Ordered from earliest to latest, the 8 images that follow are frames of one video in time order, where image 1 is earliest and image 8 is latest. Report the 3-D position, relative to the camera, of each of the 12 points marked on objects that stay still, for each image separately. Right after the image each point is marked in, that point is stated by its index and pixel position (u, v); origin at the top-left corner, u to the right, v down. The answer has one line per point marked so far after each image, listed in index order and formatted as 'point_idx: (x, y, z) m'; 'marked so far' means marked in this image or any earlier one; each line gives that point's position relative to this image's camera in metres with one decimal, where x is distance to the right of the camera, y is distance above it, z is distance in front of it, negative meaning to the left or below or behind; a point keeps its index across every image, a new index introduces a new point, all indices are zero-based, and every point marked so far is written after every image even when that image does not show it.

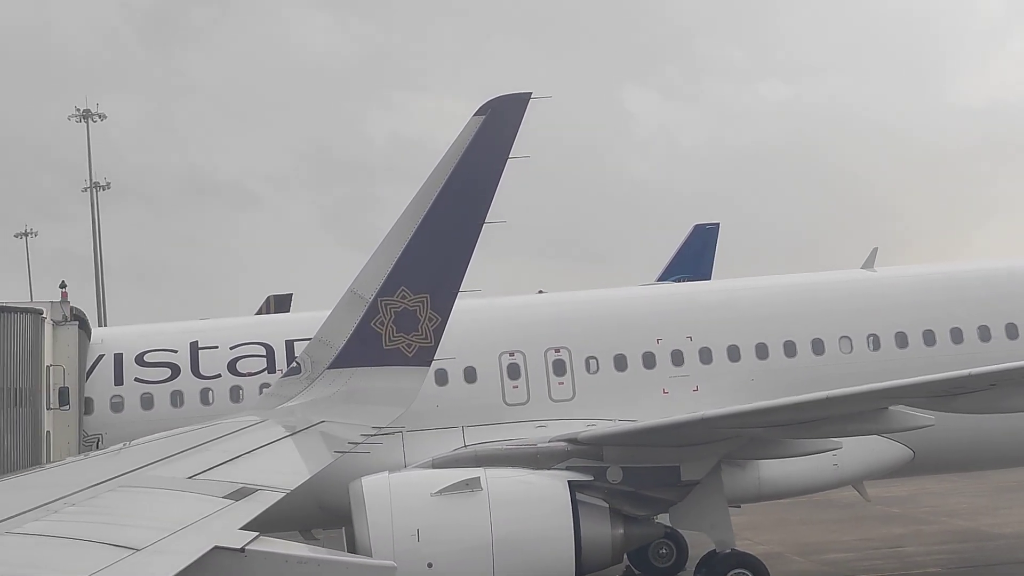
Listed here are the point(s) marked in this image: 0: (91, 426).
0: (-3.9, -1.3, +7.9) m
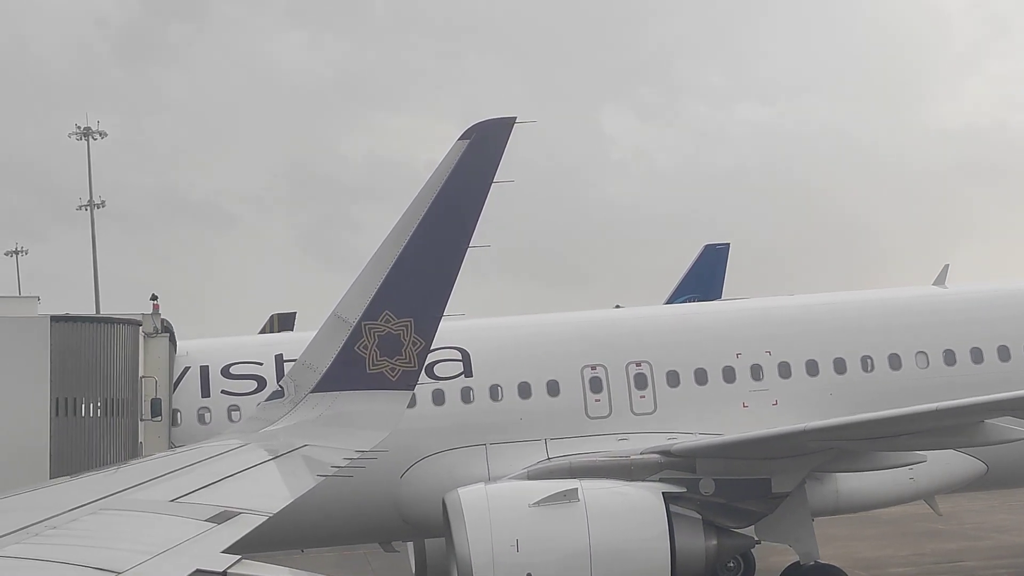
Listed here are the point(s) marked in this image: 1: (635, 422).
0: (-3.1, -1.4, +7.9) m
1: (+1.2, -1.3, +8.6) m
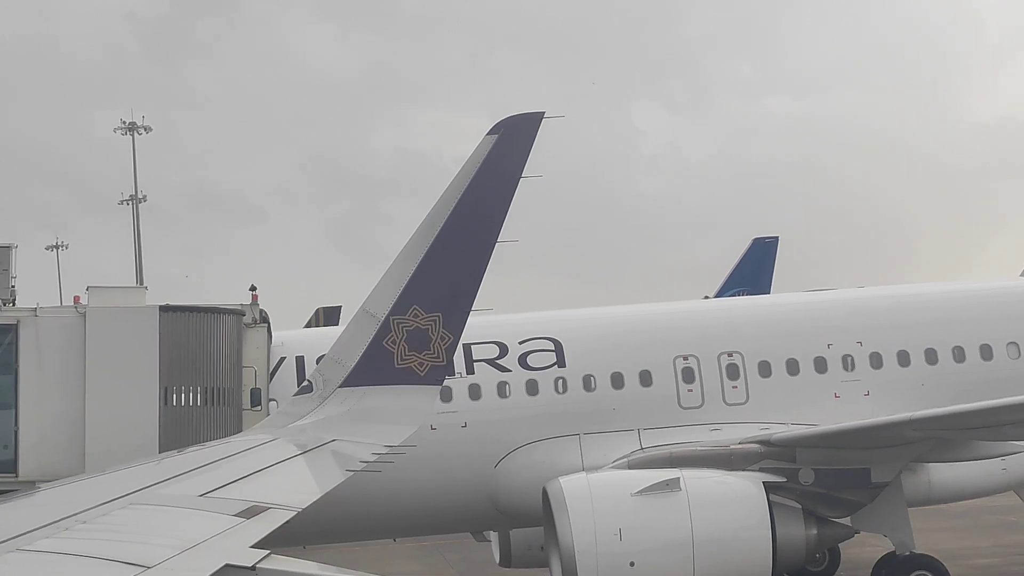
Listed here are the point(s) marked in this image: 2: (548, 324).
0: (-2.2, -1.3, +8.1) m
1: (+2.1, -1.2, +8.6) m
2: (+0.4, -0.4, +9.1) m
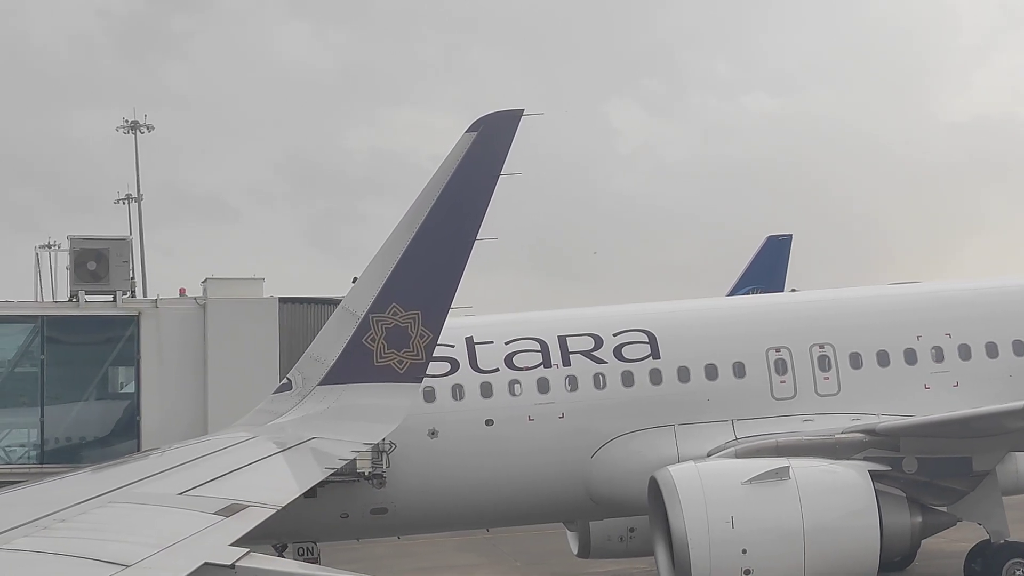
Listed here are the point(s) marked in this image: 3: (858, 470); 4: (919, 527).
0: (-1.3, -1.2, +8.1) m
1: (+3.1, -1.1, +8.7) m
2: (+1.4, -0.3, +9.2) m
3: (+3.1, -1.6, +7.8) m
4: (+3.6, -2.1, +7.7) m
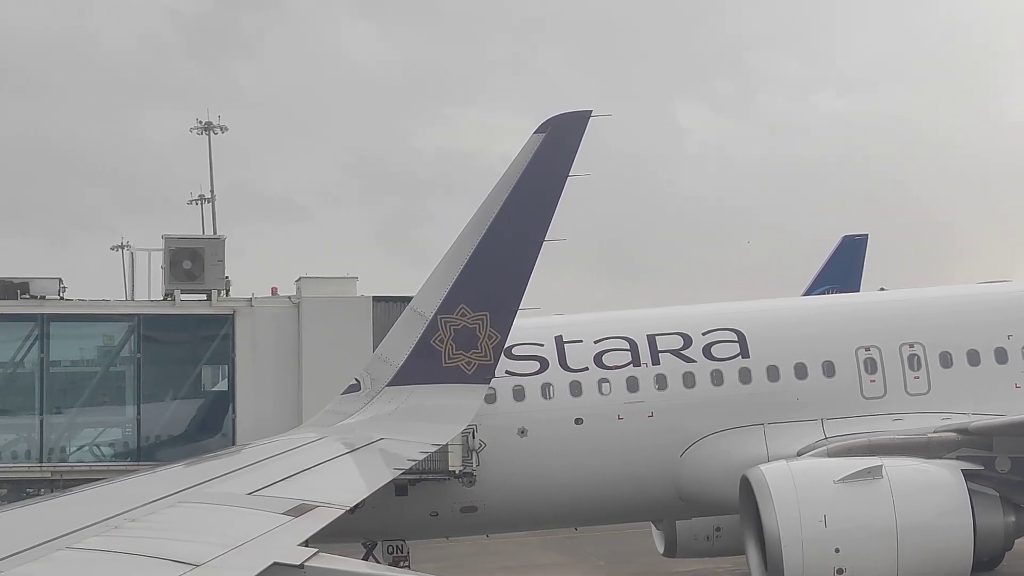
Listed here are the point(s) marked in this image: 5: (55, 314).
0: (-0.4, -1.3, +8.4) m
1: (+4.0, -1.1, +8.7) m
2: (+2.3, -0.3, +9.3) m
3: (+3.9, -1.6, +7.8) m
4: (+4.4, -2.1, +7.7) m
5: (-5.6, -0.3, +10.6) m
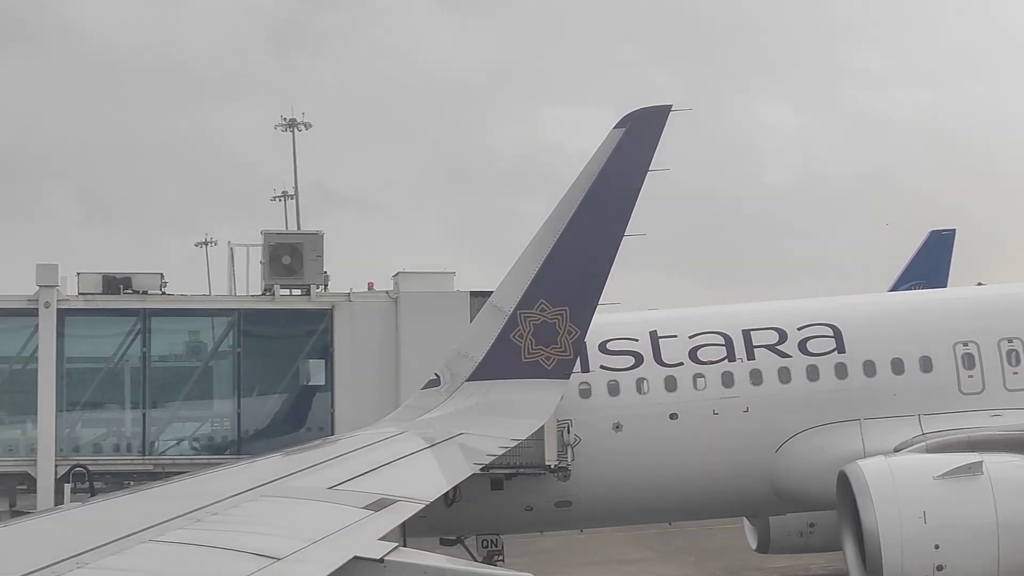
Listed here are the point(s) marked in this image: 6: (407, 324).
0: (+0.5, -1.2, +8.5) m
1: (+4.9, -1.1, +8.4) m
2: (+3.3, -0.2, +9.2) m
3: (+4.7, -1.6, +7.6) m
4: (+5.2, -2.0, +7.4) m
5: (-4.5, -0.2, +11.1) m
6: (-1.4, -0.5, +11.3) m
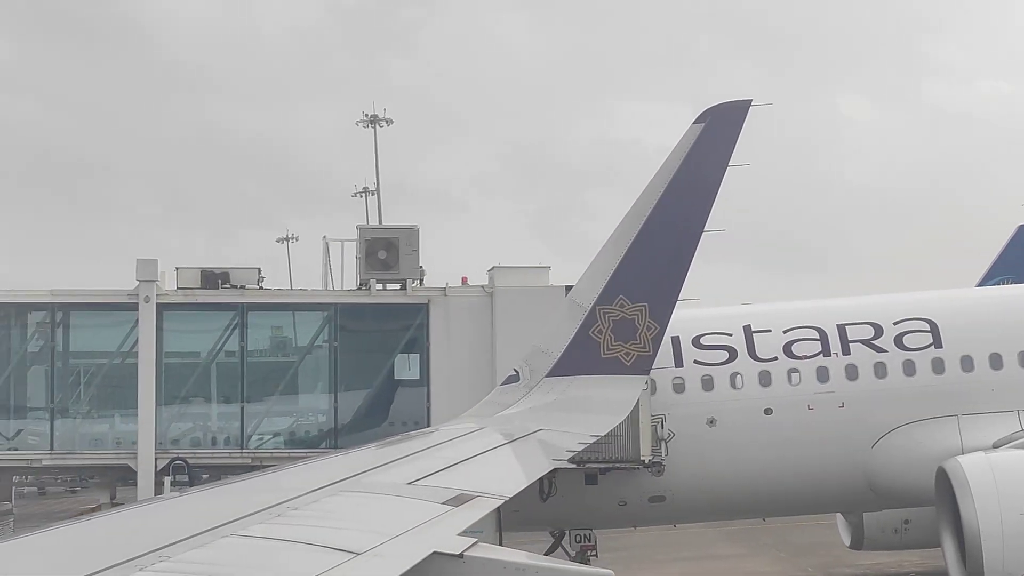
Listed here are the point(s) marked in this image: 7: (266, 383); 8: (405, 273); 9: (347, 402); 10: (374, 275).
0: (+1.4, -1.2, +8.6) m
1: (+5.7, -1.0, +8.2) m
2: (+4.2, -0.2, +9.1) m
3: (+5.5, -1.5, +7.3) m
4: (+6.0, -2.0, +7.1) m
5: (-3.4, -0.2, +11.7) m
6: (-0.2, -0.4, +11.6) m
7: (-3.3, -1.3, +11.8) m
8: (-1.4, +0.2, +12.0) m
9: (-2.2, -1.5, +11.9) m
10: (-1.9, +0.1, +12.0) m
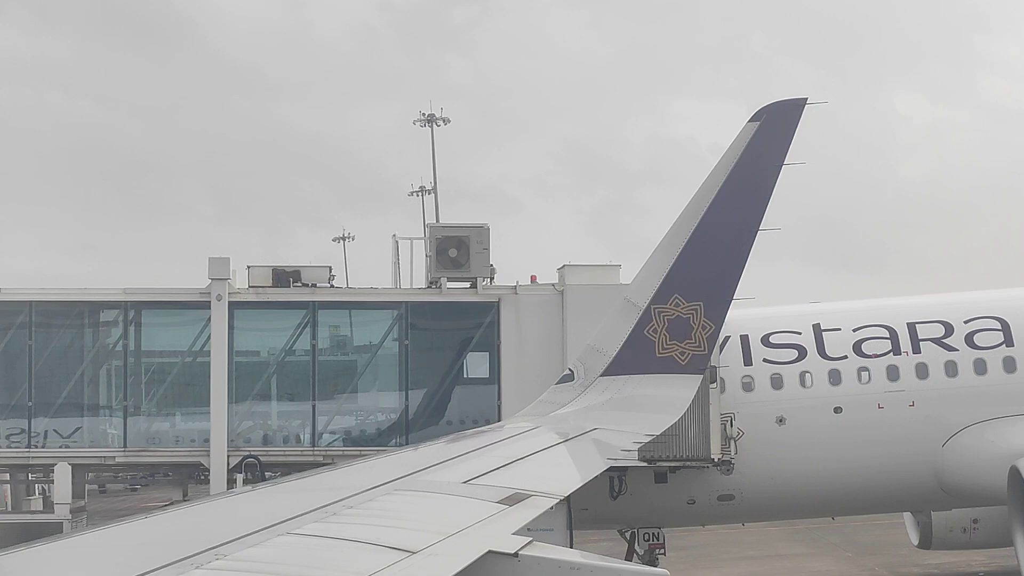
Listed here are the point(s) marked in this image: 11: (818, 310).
0: (+2.1, -1.2, +8.8) m
1: (+6.4, -1.0, +8.1) m
2: (+5.0, -0.2, +9.1) m
3: (+6.2, -1.5, +7.3) m
4: (+6.7, -2.0, +7.0) m
5: (-2.4, -0.2, +12.2) m
6: (+0.7, -0.4, +11.9) m
7: (-2.3, -1.3, +12.3) m
8: (-0.5, +0.2, +12.3) m
9: (-1.2, -1.5, +12.3) m
10: (-0.9, +0.1, +12.4) m
11: (+3.3, -0.3, +9.6) m
